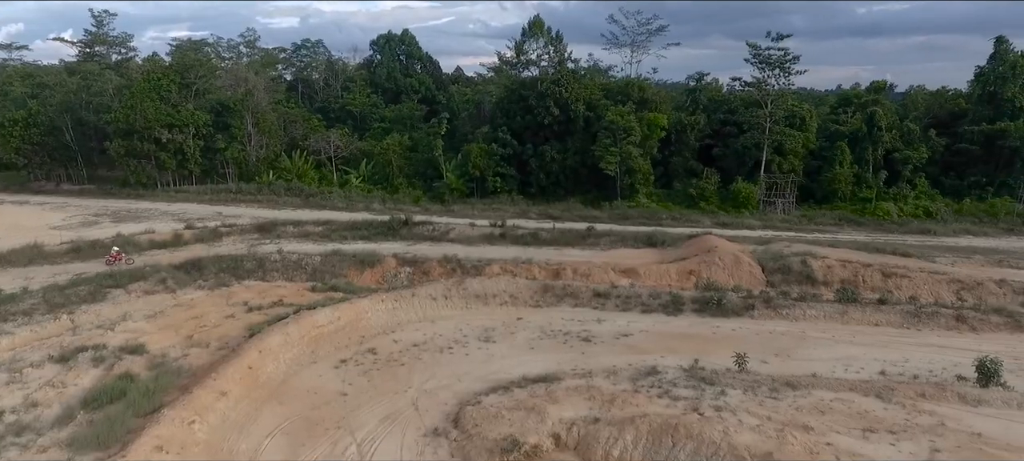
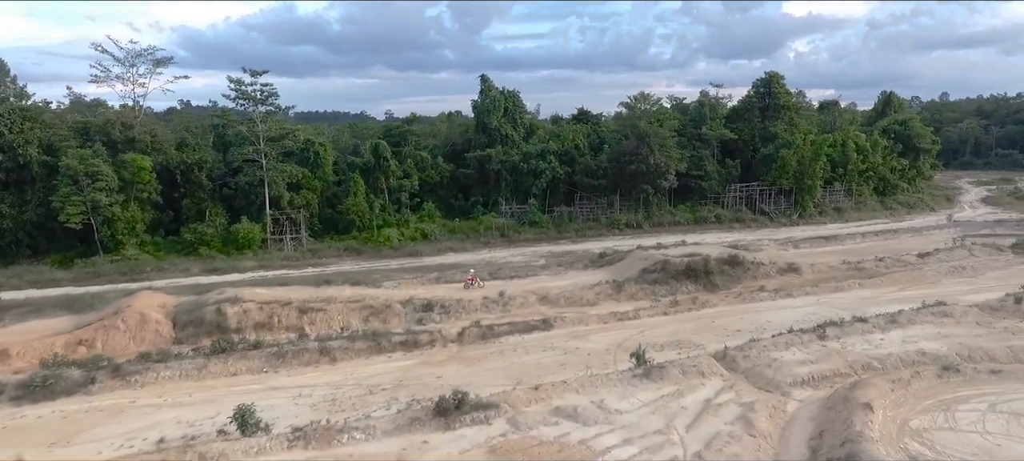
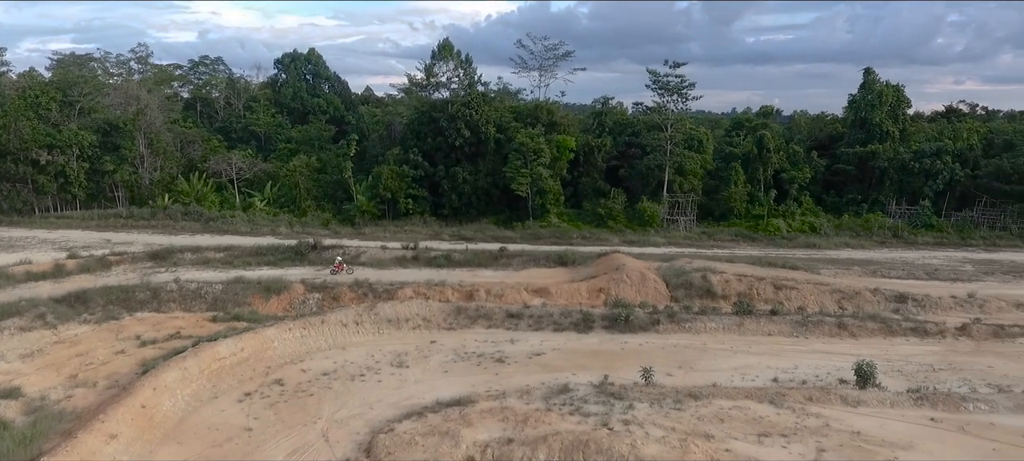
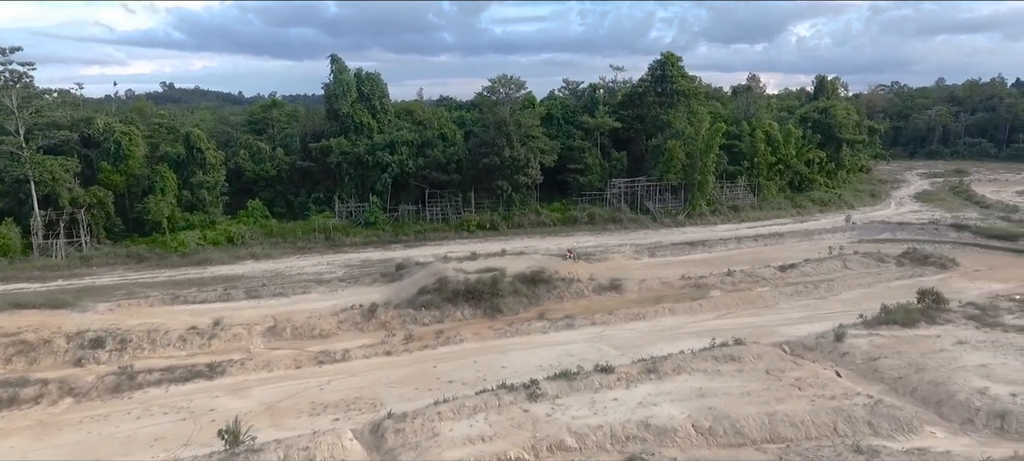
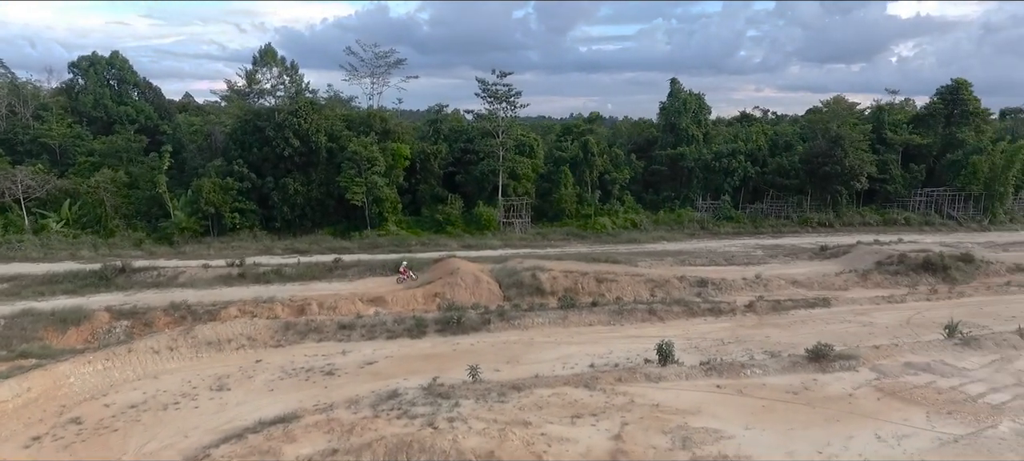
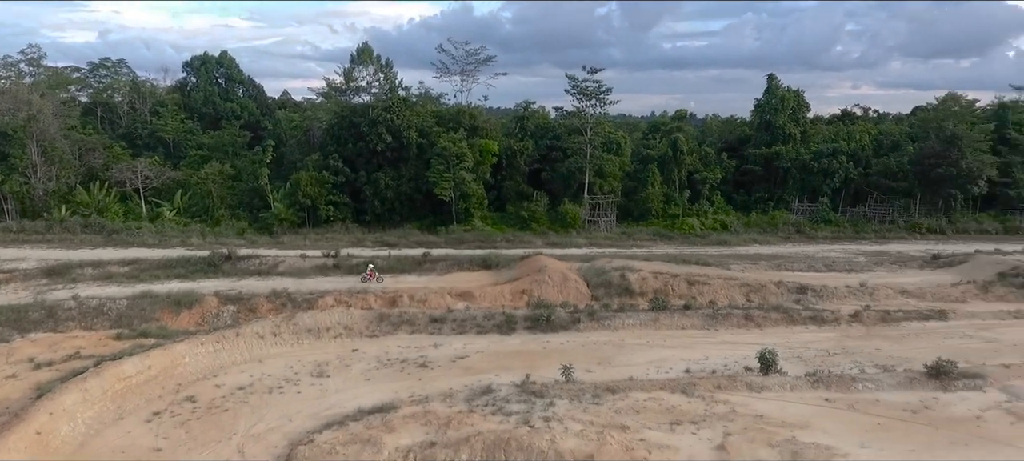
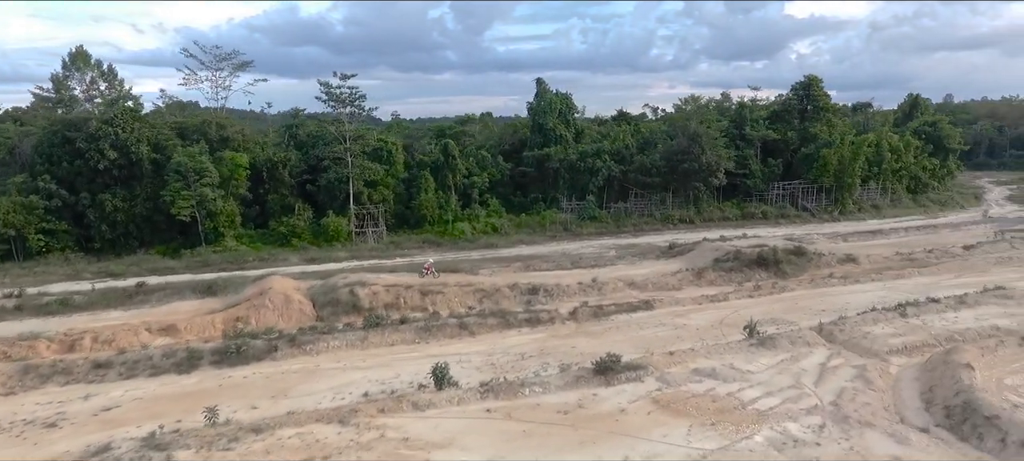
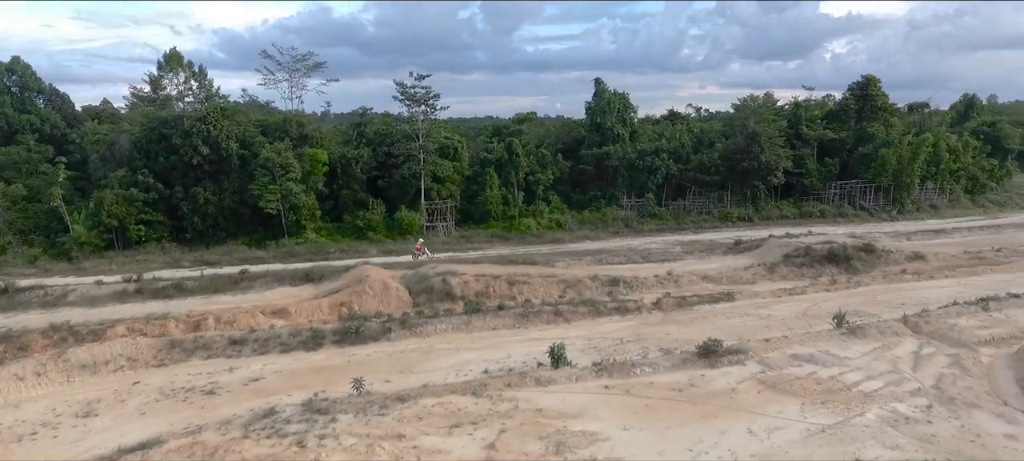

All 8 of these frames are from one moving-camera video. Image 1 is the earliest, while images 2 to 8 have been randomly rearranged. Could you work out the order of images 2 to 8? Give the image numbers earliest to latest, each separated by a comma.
3, 6, 5, 8, 7, 2, 4
